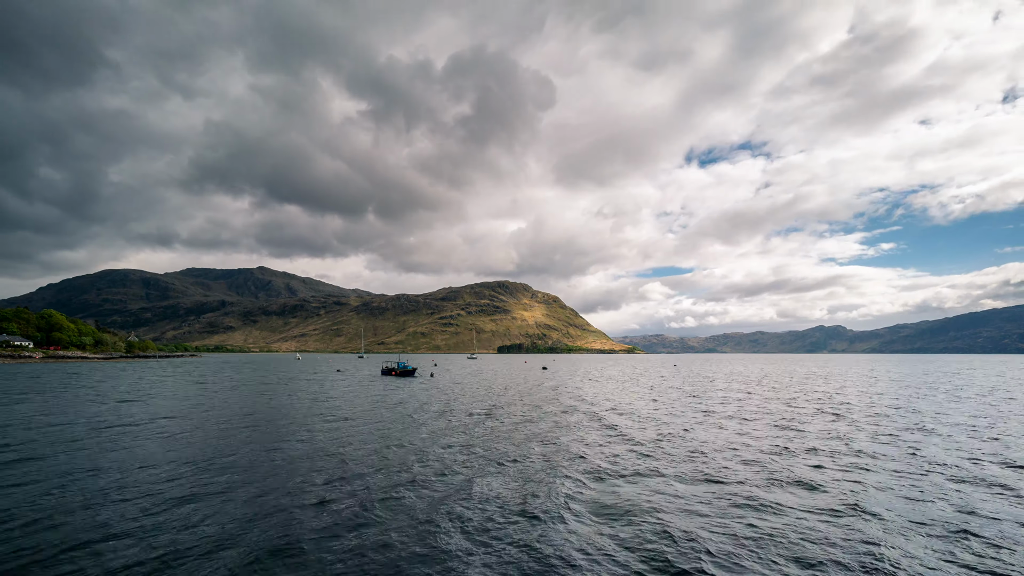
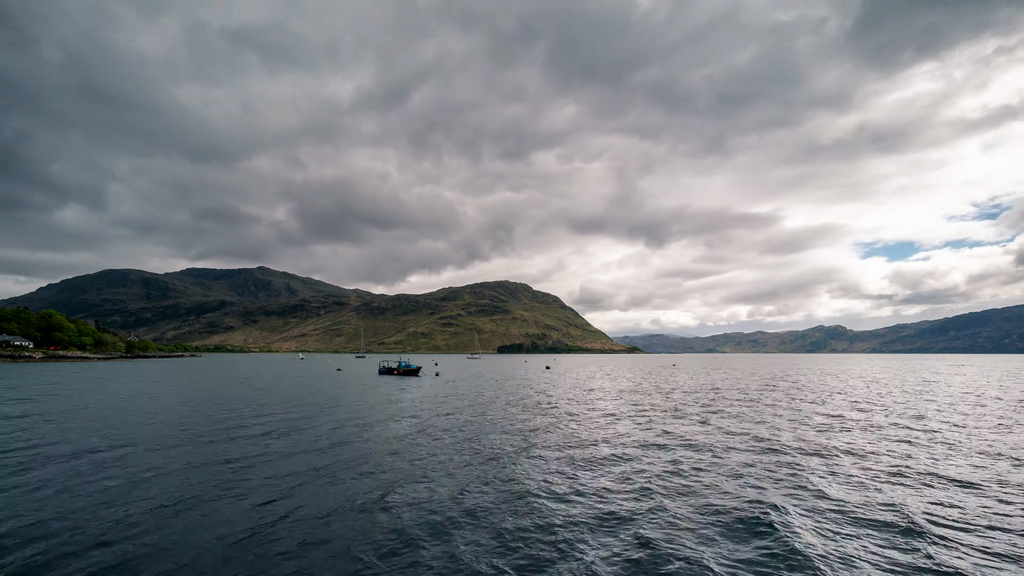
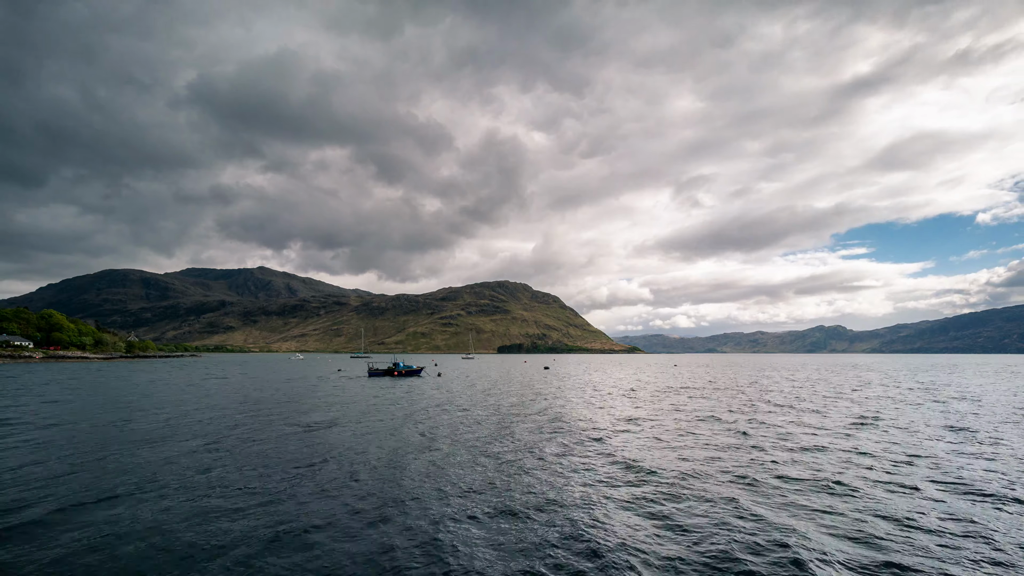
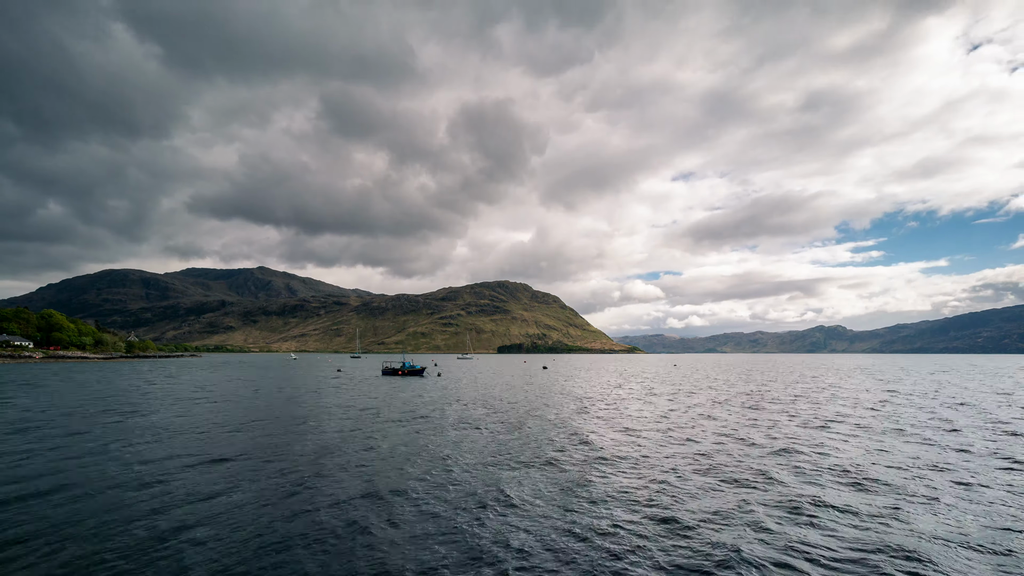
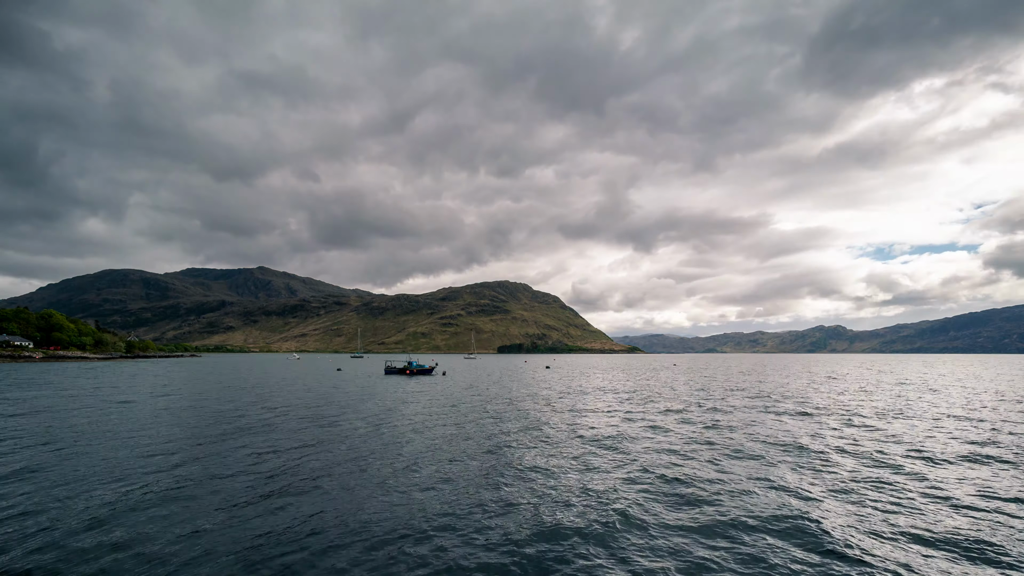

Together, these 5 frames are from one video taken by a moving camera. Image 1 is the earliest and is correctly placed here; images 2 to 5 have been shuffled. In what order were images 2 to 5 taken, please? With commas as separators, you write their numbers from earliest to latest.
4, 3, 2, 5
